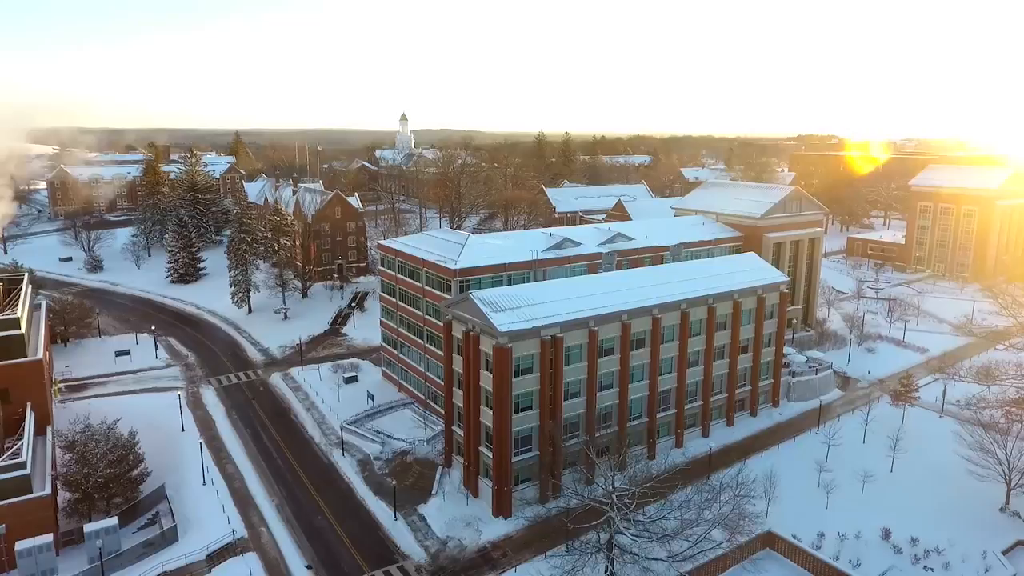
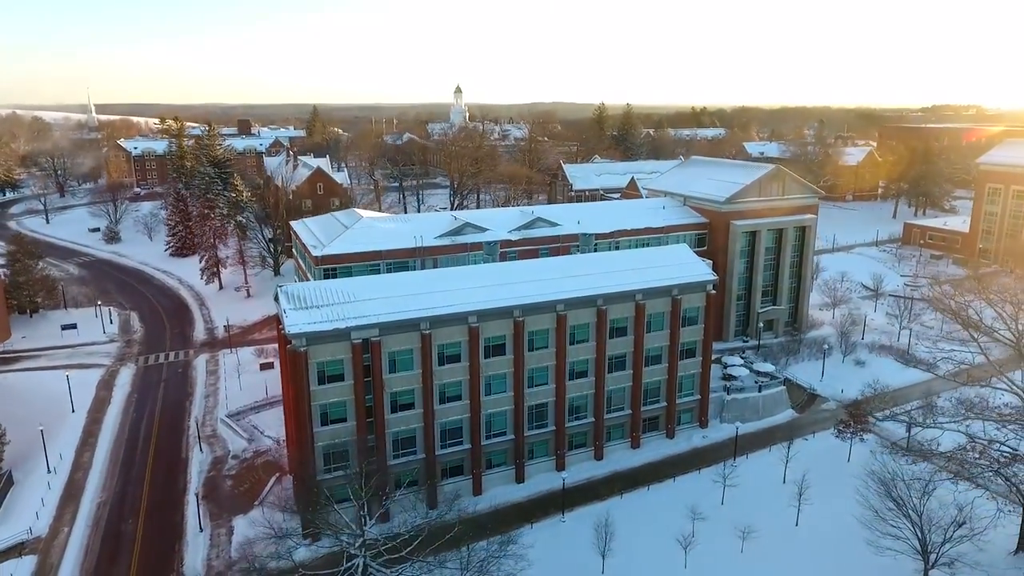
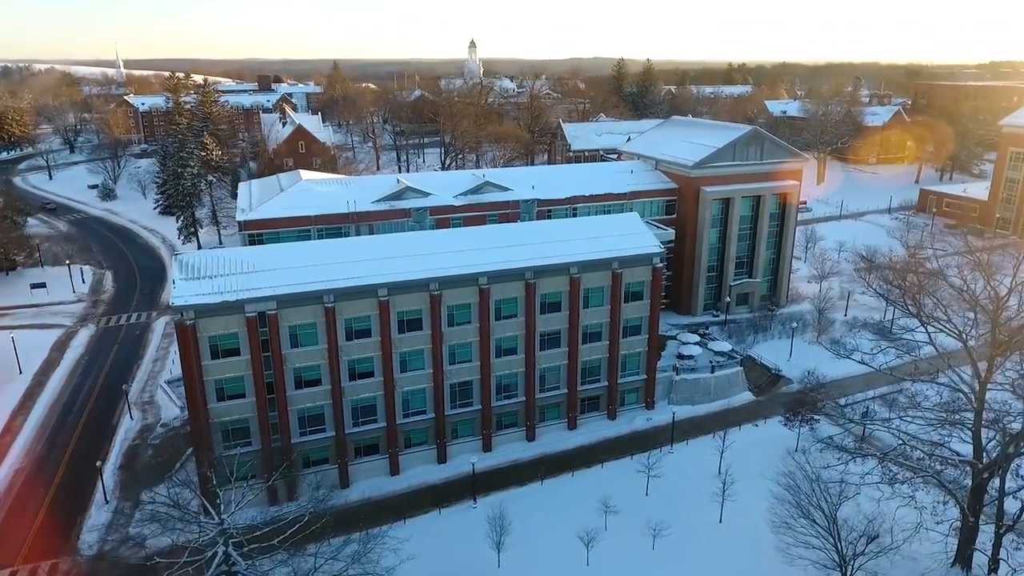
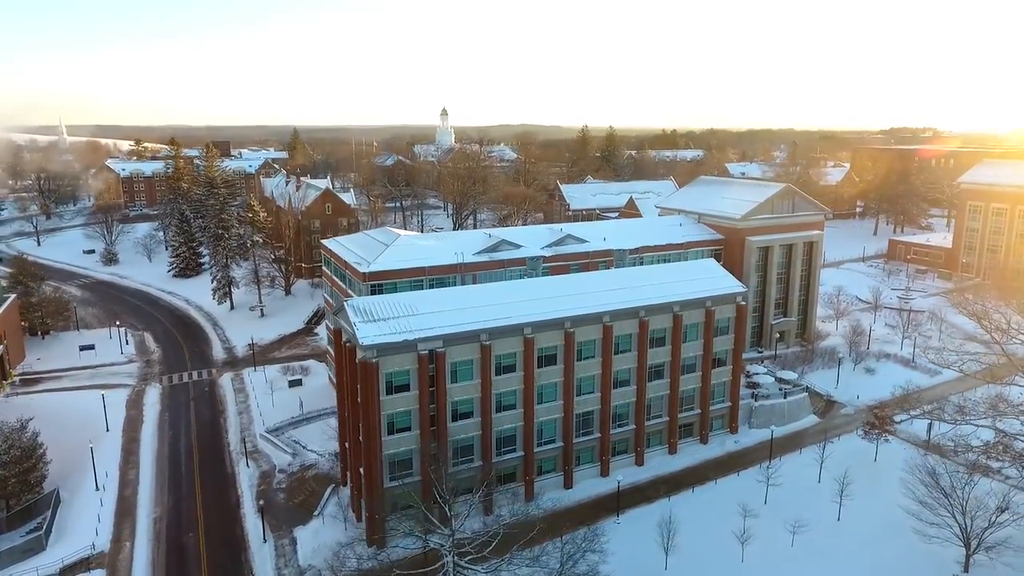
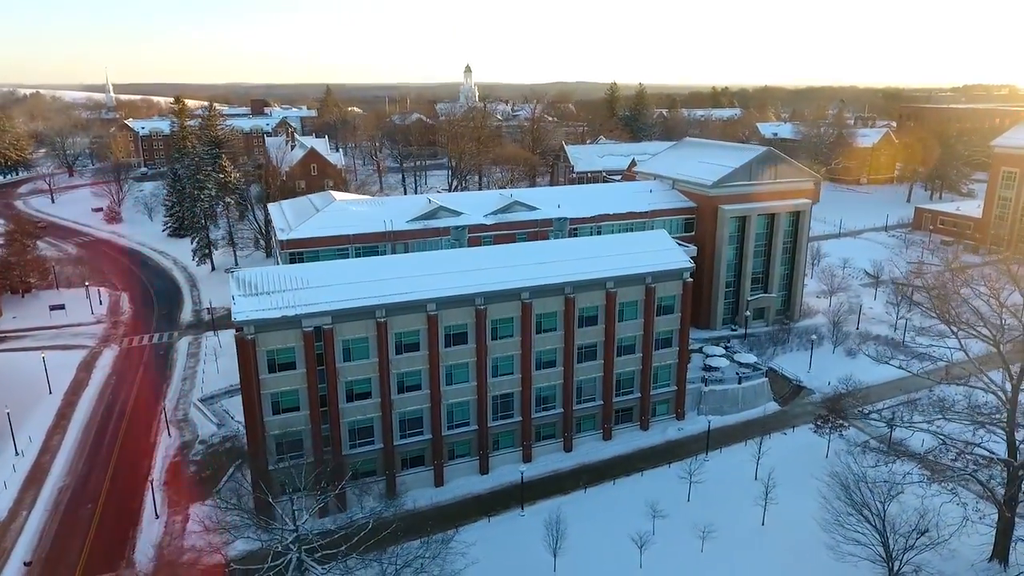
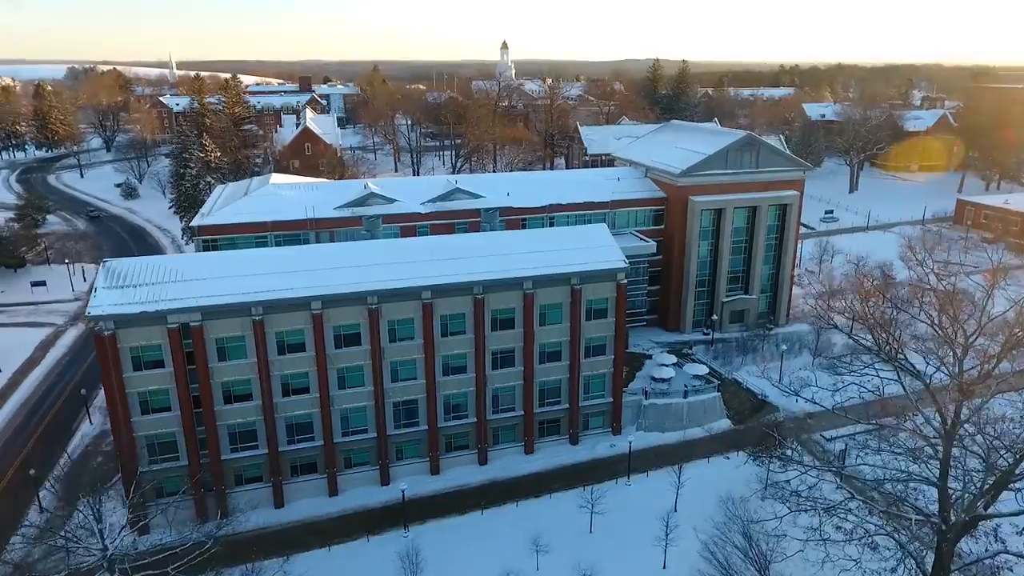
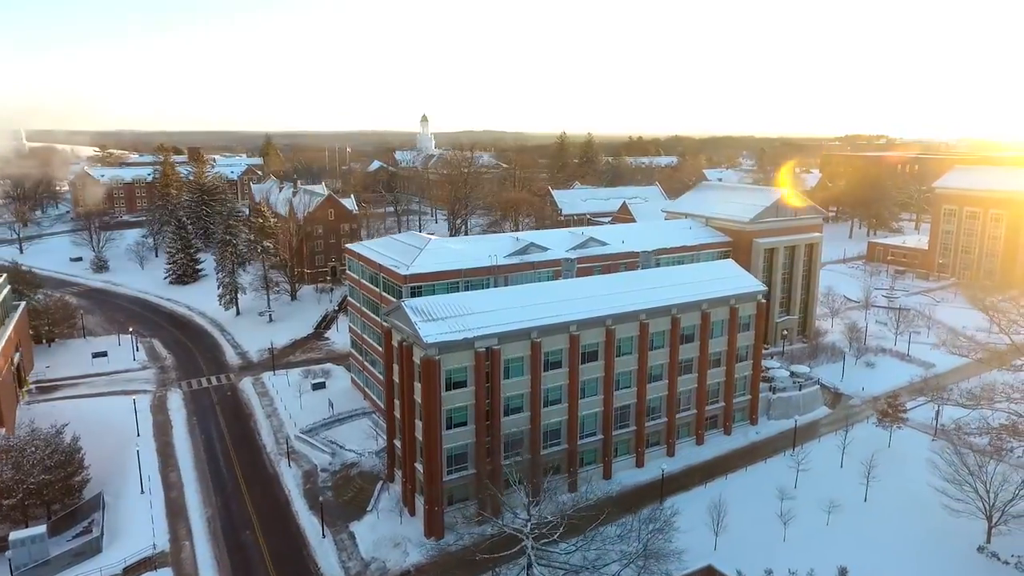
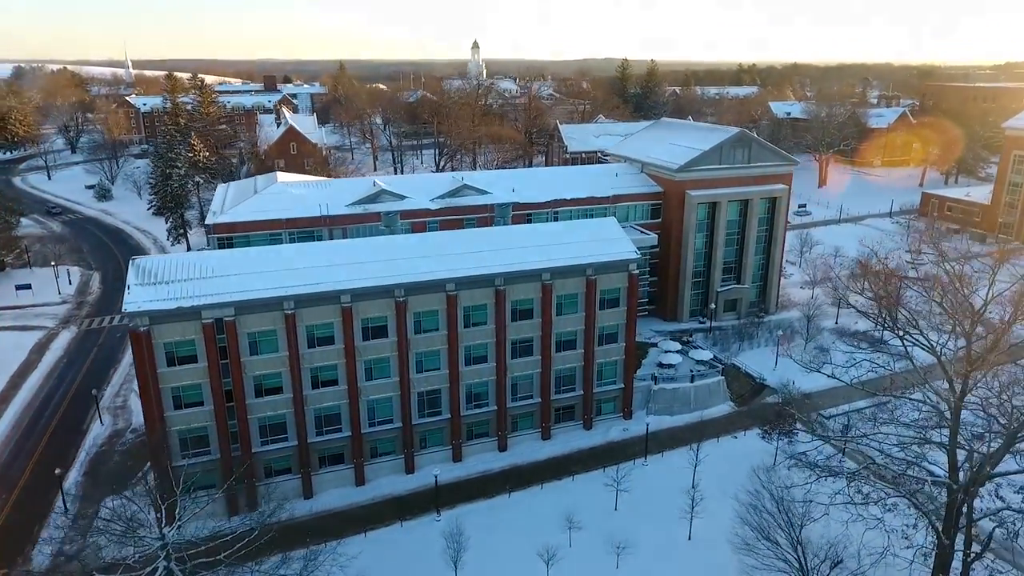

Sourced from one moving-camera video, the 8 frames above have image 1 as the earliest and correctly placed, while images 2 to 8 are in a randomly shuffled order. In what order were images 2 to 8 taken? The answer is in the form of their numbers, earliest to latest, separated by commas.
7, 4, 2, 5, 3, 8, 6
